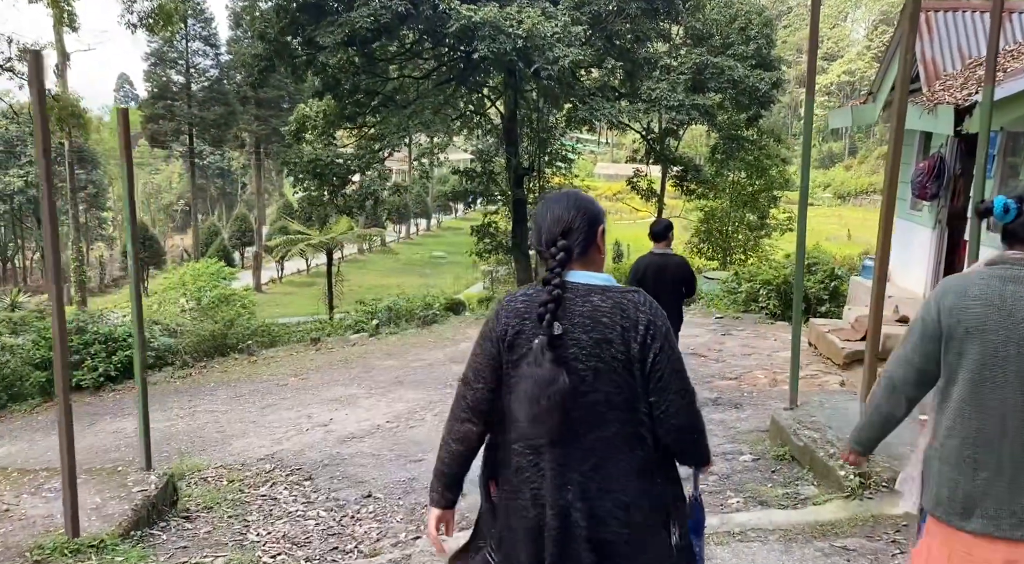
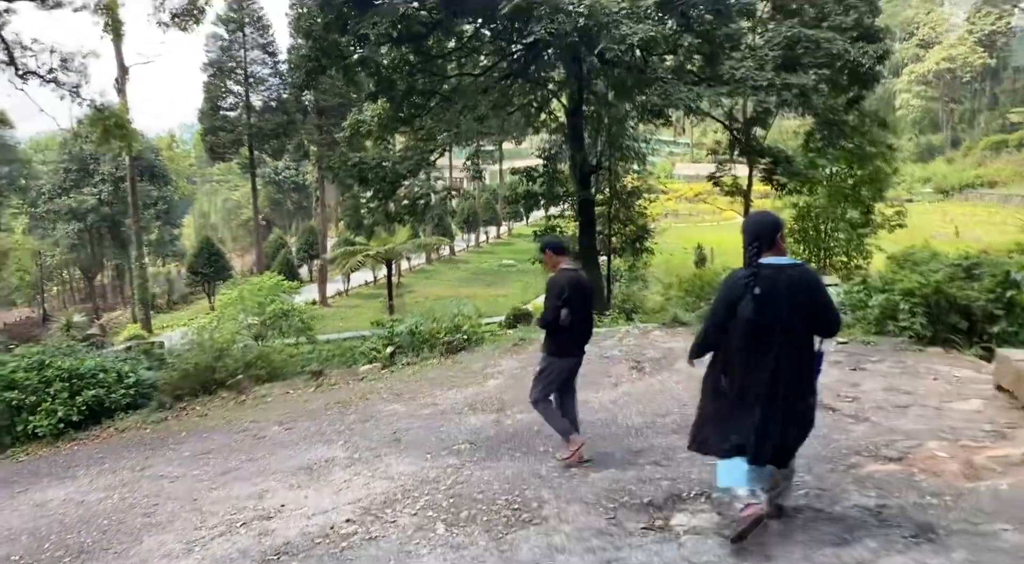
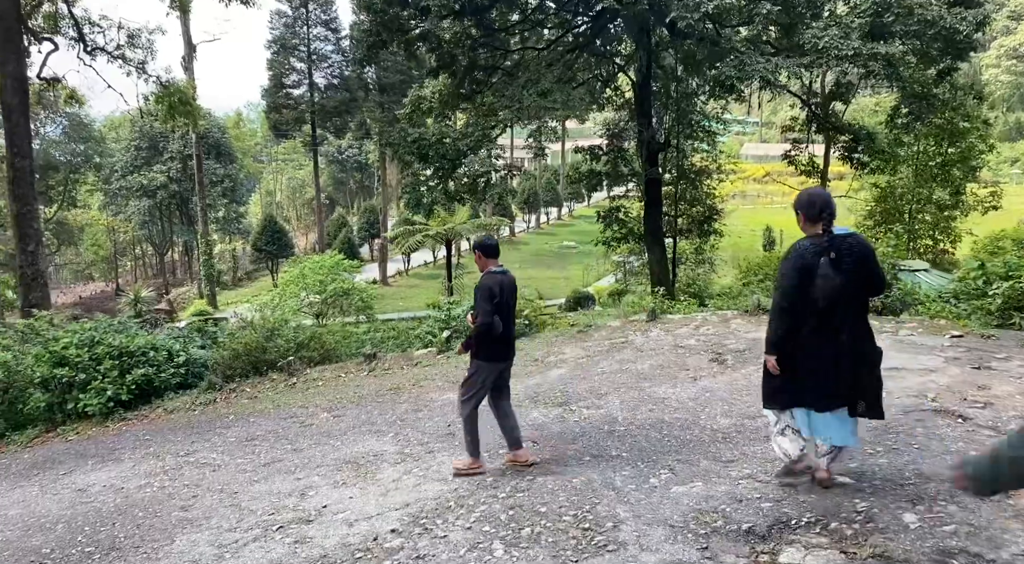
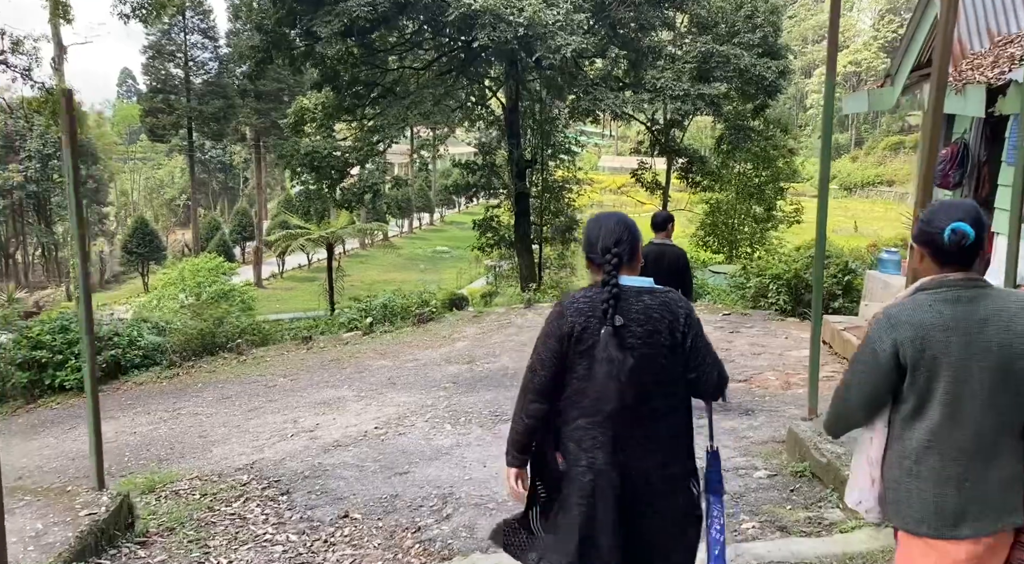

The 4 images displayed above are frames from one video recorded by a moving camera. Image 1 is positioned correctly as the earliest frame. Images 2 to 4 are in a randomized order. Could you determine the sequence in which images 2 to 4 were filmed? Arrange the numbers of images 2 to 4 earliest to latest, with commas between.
4, 2, 3
